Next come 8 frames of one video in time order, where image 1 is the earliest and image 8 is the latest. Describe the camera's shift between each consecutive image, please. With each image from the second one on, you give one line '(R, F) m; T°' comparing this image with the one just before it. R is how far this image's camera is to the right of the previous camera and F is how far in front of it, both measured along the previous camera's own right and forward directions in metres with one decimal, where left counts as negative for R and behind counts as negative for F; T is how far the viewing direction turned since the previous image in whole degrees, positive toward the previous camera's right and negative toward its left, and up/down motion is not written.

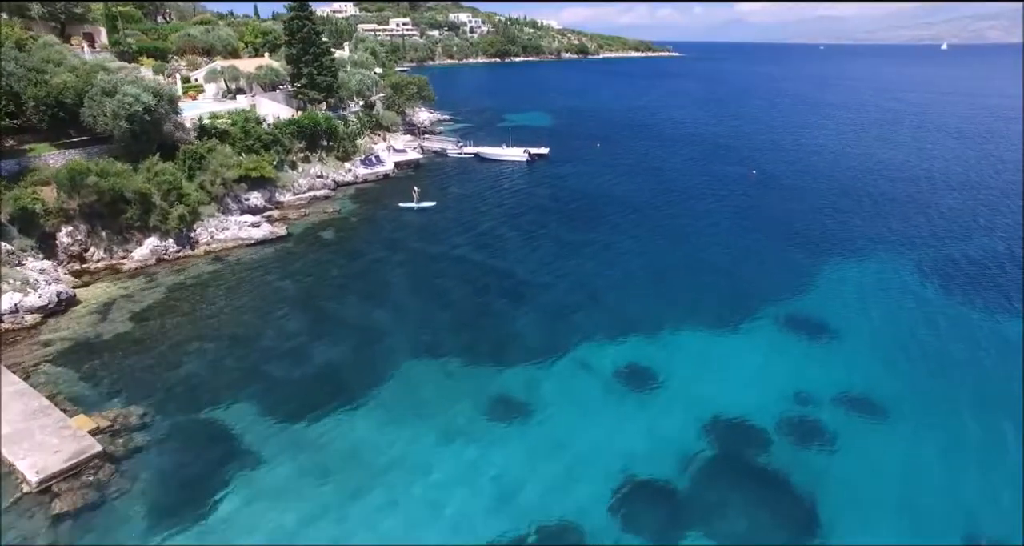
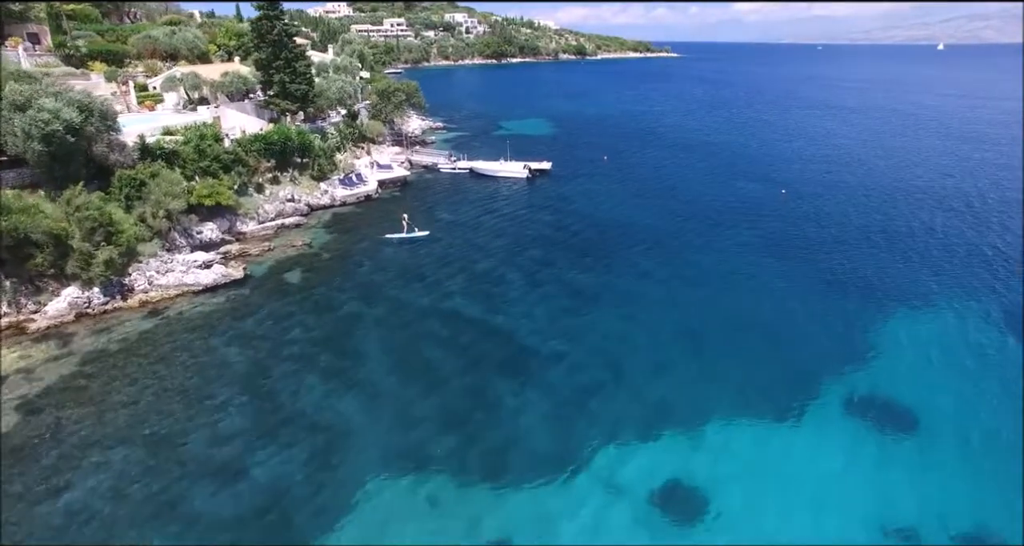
(-0.2, +7.4) m; 0°
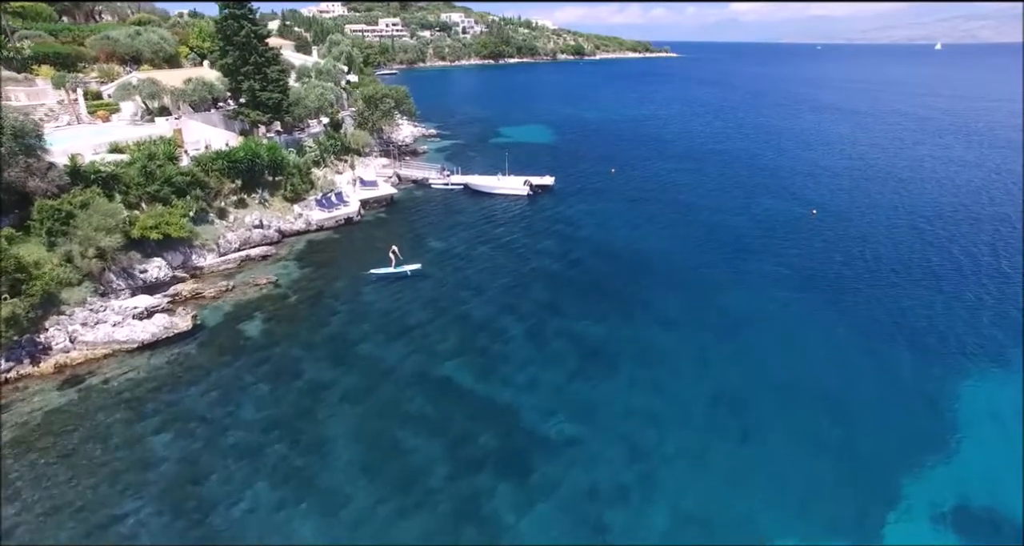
(-0.2, +6.4) m; 0°
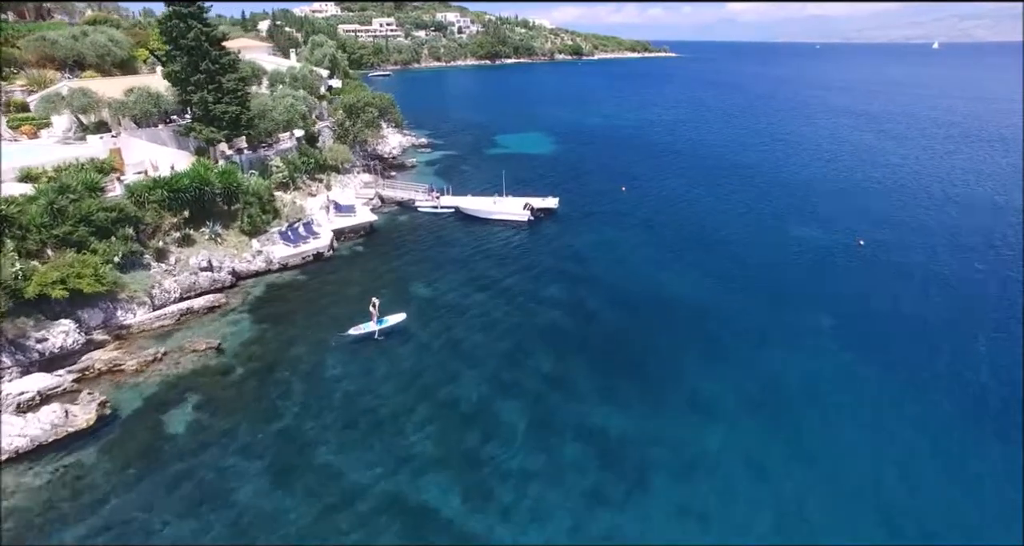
(-0.2, +7.6) m; 0°
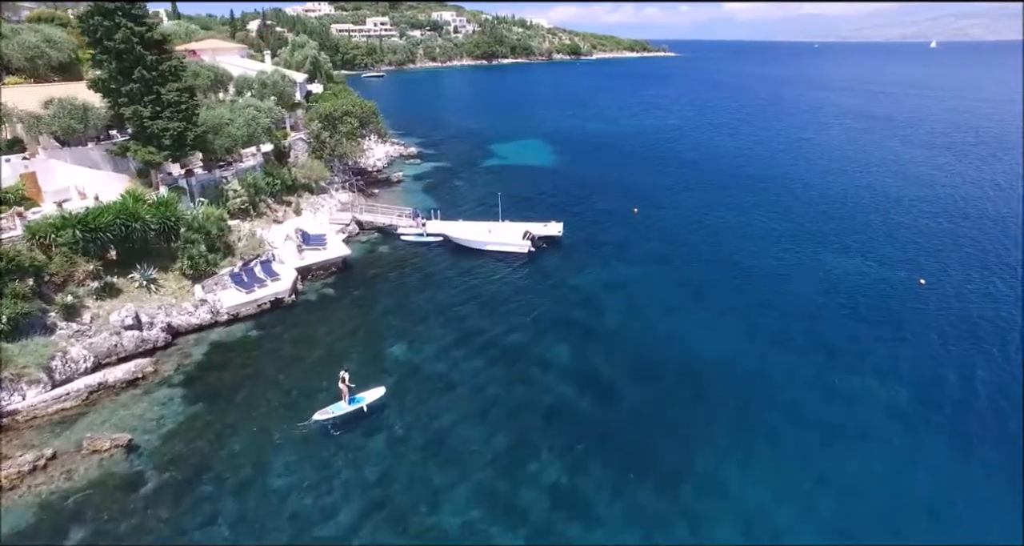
(-0.1, +7.3) m; 0°
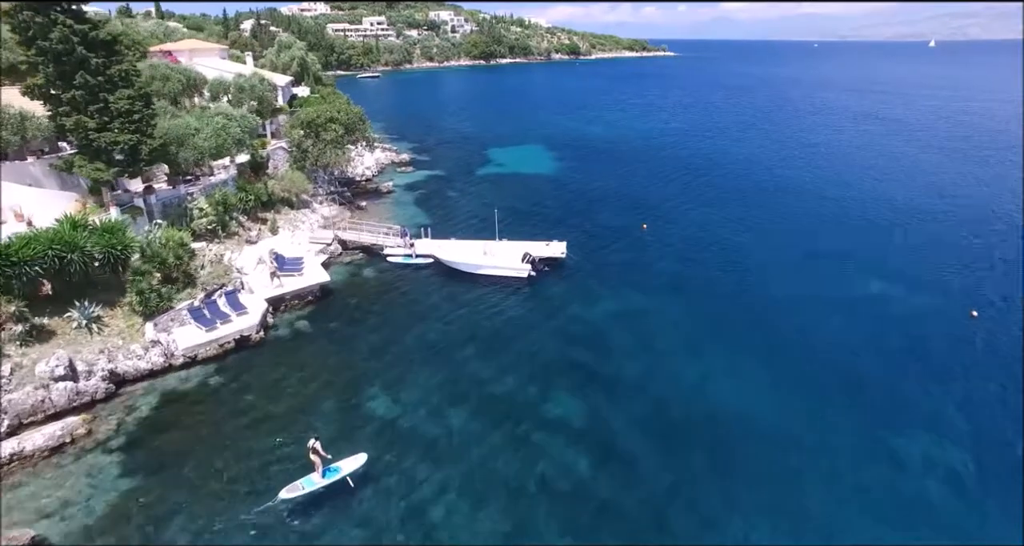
(0.0, +4.4) m; 0°
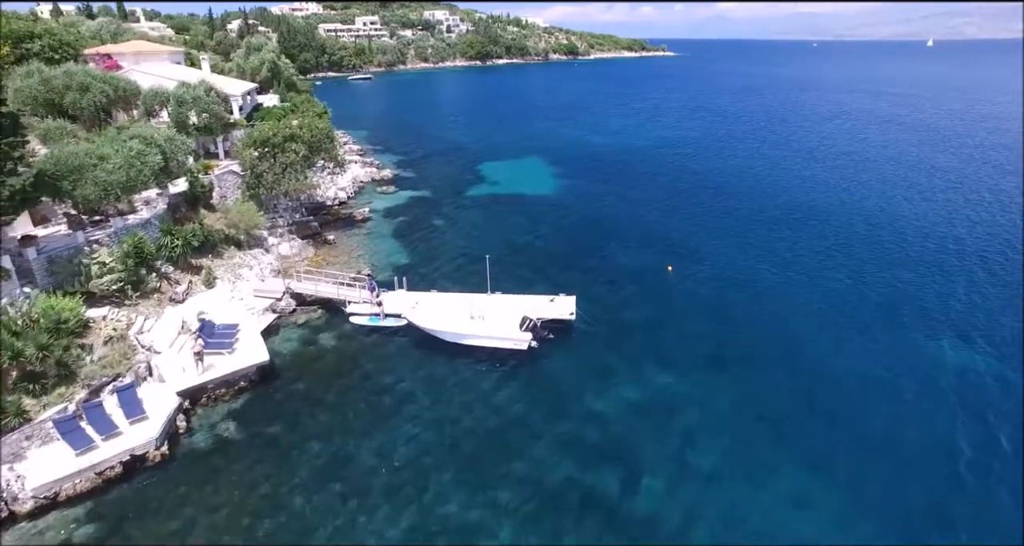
(0.0, +8.7) m; 0°
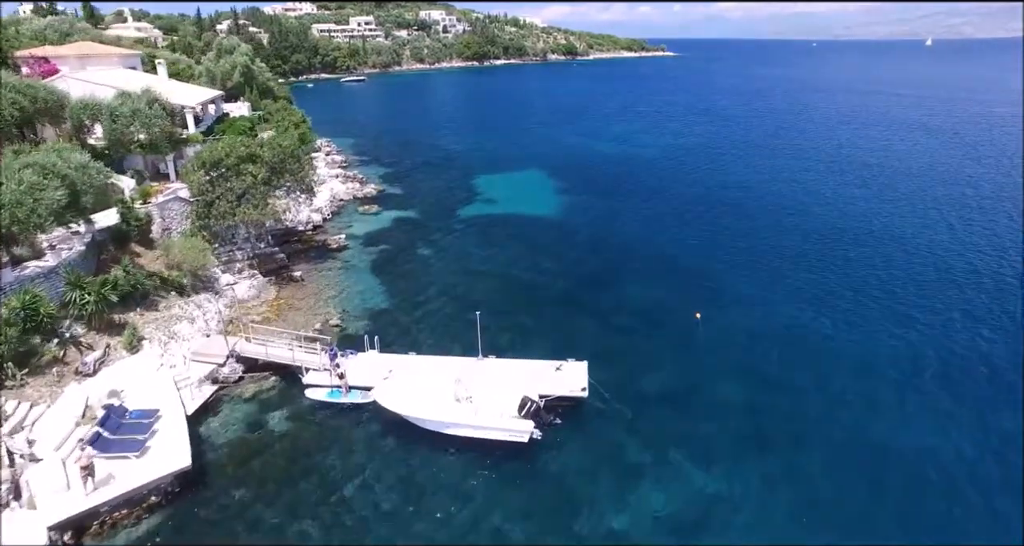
(0.0, +6.7) m; 0°
